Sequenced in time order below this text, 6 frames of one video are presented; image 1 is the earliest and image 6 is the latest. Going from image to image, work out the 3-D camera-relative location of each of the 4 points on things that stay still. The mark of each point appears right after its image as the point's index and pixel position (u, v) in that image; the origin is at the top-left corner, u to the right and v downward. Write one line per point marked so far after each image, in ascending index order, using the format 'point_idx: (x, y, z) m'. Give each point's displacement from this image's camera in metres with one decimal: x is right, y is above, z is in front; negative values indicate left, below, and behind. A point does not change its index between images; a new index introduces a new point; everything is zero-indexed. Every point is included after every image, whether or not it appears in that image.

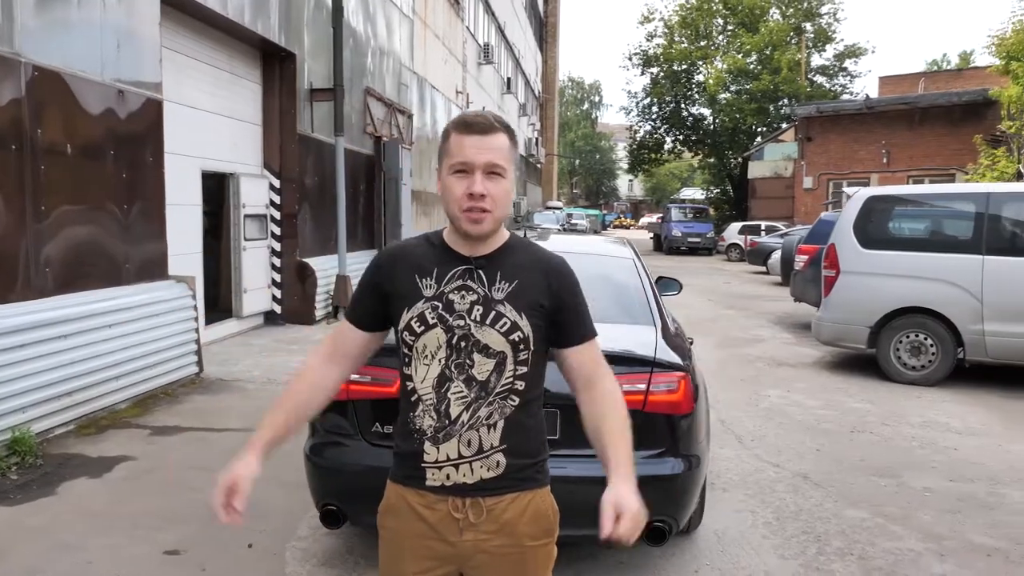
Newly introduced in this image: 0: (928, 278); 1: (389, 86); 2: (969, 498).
0: (+3.5, +0.1, +7.1) m
1: (-1.9, +3.1, +12.8) m
2: (+2.5, -1.2, +4.6) m
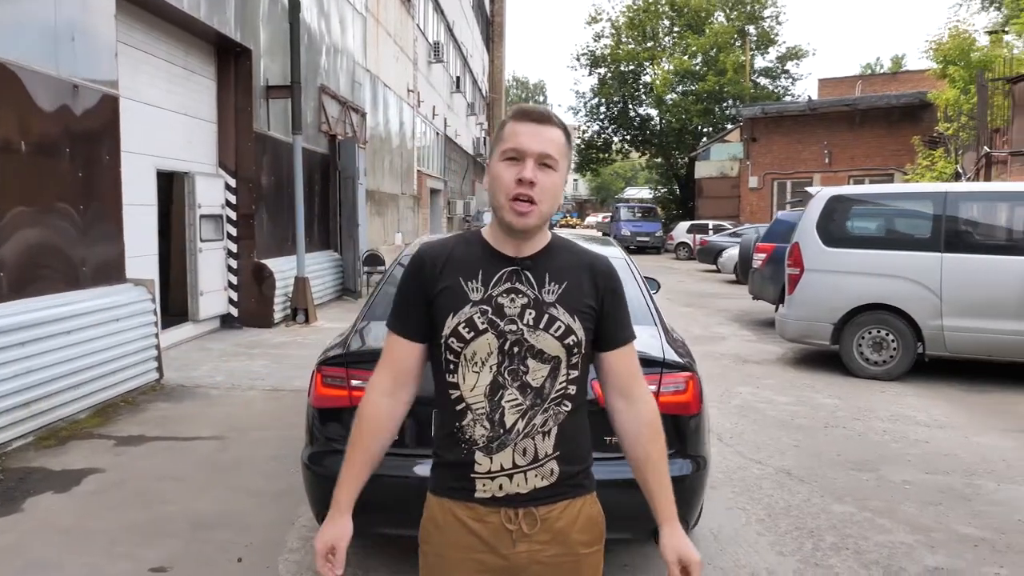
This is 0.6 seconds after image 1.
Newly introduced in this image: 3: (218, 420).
0: (+3.3, +0.1, +7.3) m
1: (-2.5, +3.1, +12.5) m
2: (+2.5, -1.1, +4.8) m
3: (-2.2, -1.0, +6.2) m
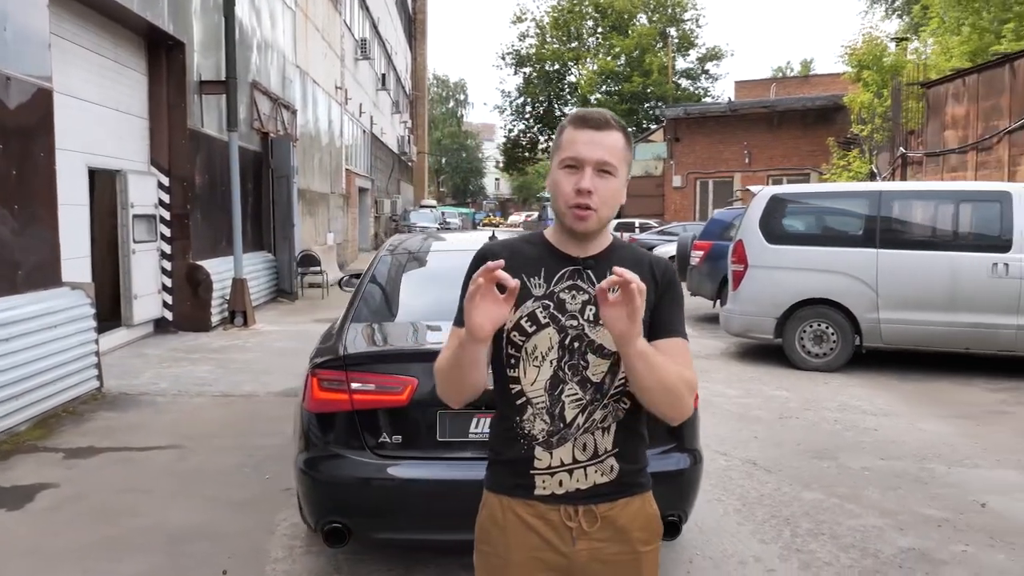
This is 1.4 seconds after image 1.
0: (+2.9, +0.2, +7.6) m
1: (-3.5, +3.0, +12.2) m
2: (+2.3, -1.1, +5.0) m
3: (-2.4, -1.0, +5.9) m
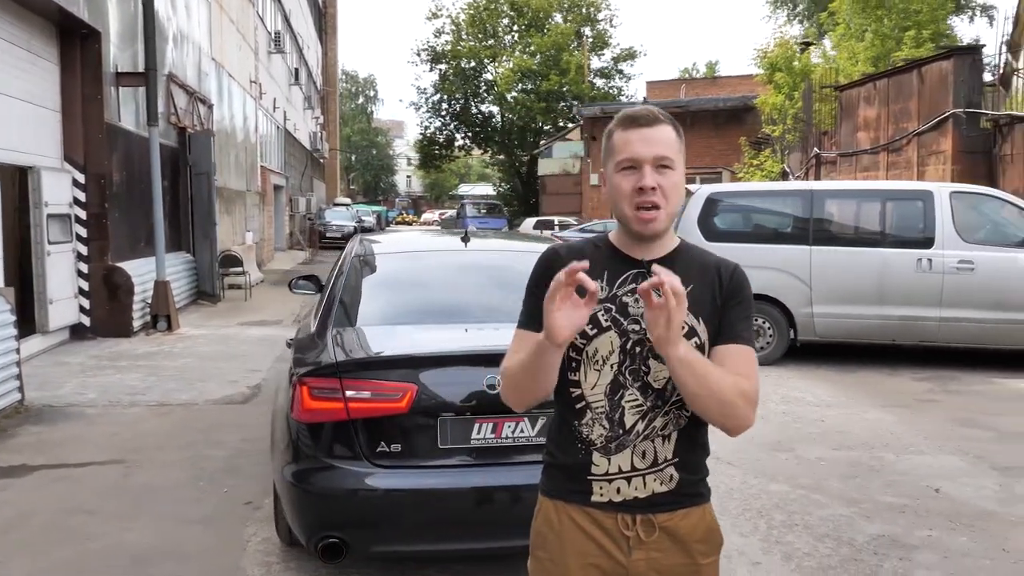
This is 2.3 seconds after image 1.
0: (+2.4, +0.2, +7.9) m
1: (-4.5, +3.0, +11.7) m
2: (+2.1, -1.1, +5.2) m
3: (-2.7, -1.0, +5.6) m
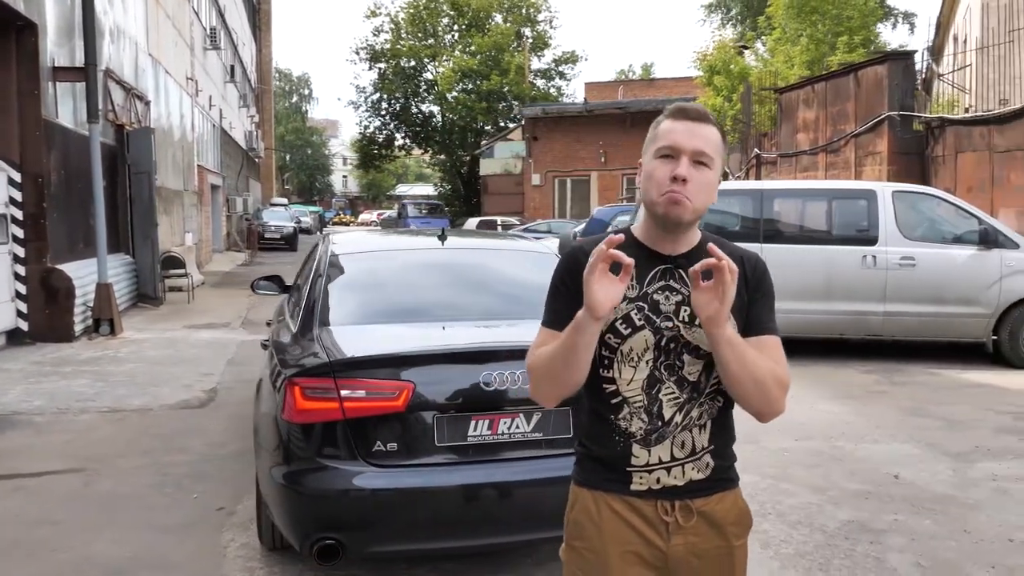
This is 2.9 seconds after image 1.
0: (+2.0, +0.2, +8.0) m
1: (-5.2, +3.0, +11.3) m
2: (+2.0, -1.1, +5.4) m
3: (-2.9, -1.0, +5.4) m
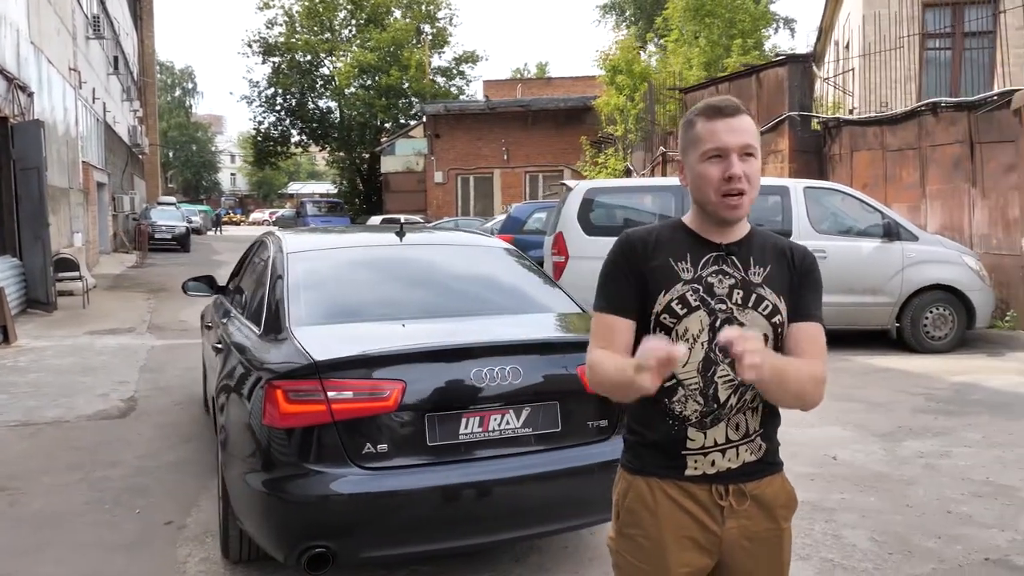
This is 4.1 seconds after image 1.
0: (+1.3, +0.3, +8.2) m
1: (-6.3, +2.9, +10.5) m
2: (+1.6, -1.0, +5.6) m
3: (-3.2, -1.1, +4.9) m
